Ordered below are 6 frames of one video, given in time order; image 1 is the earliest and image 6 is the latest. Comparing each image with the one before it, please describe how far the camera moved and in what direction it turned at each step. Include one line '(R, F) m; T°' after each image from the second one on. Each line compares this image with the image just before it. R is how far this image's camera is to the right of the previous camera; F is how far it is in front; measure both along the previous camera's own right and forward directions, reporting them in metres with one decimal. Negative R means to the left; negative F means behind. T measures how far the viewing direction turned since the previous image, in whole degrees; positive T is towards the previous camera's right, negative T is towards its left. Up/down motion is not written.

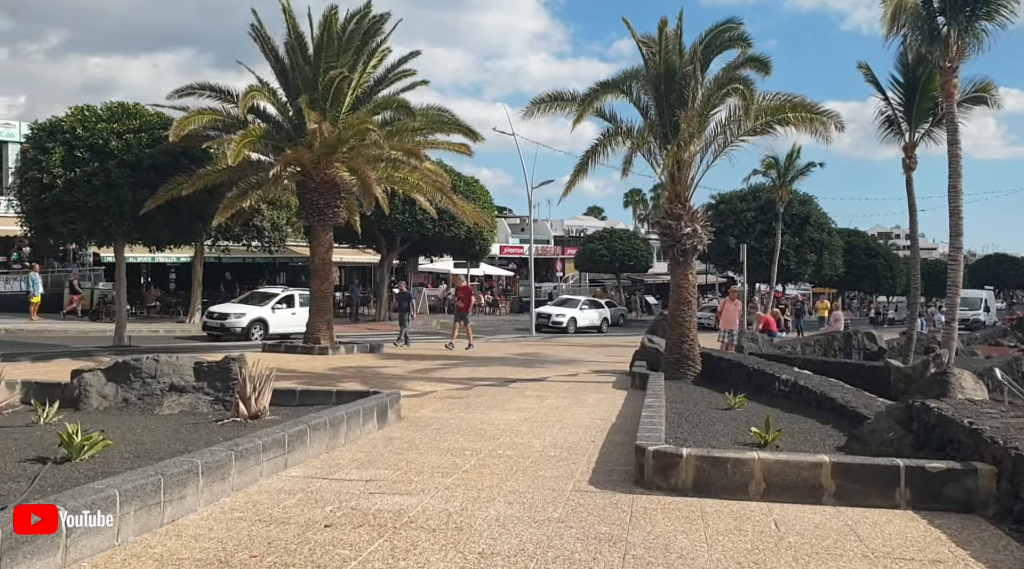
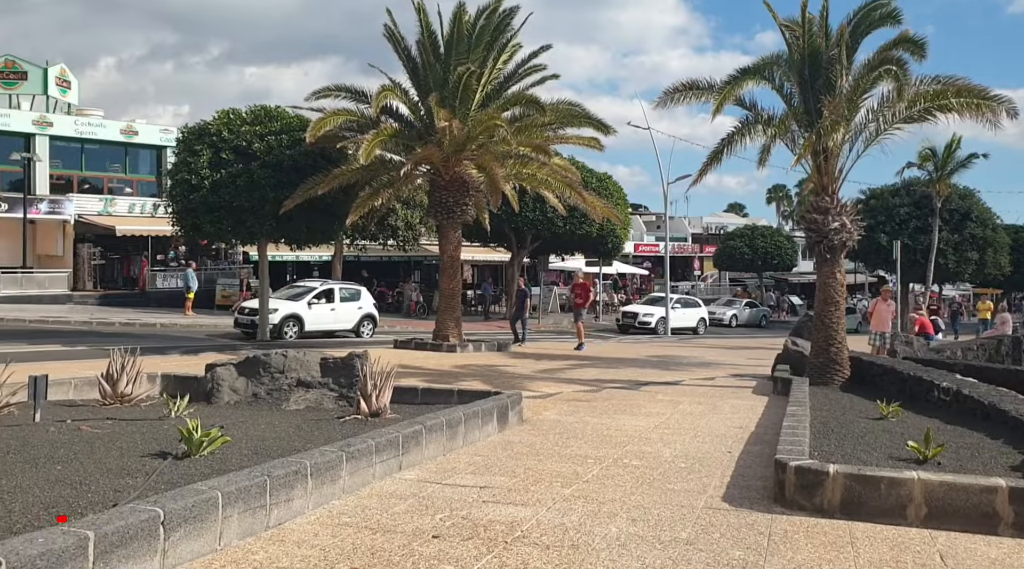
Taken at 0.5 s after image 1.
(+0.1, +0.4) m; -8°
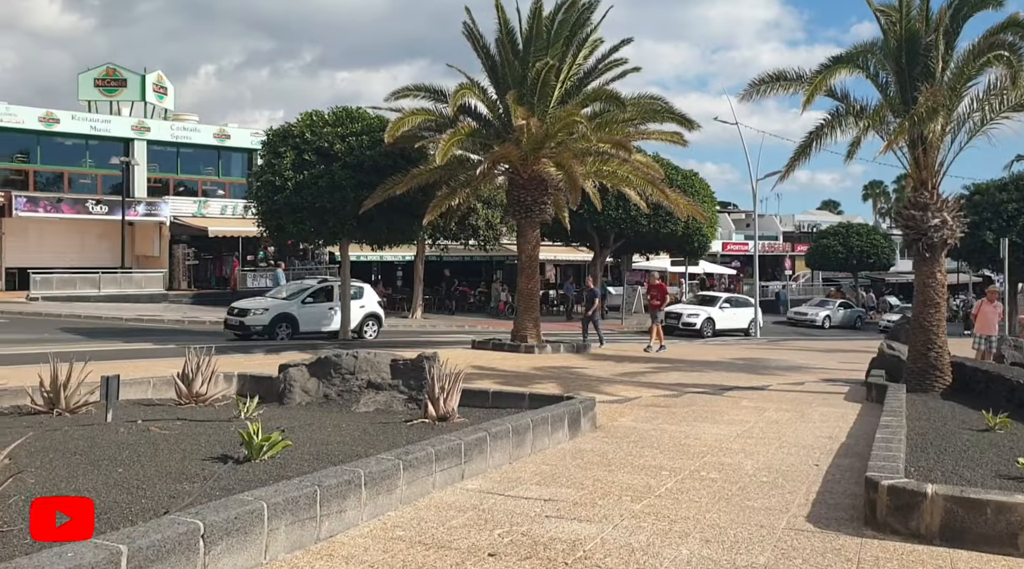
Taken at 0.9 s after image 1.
(+0.1, +0.3) m; -5°
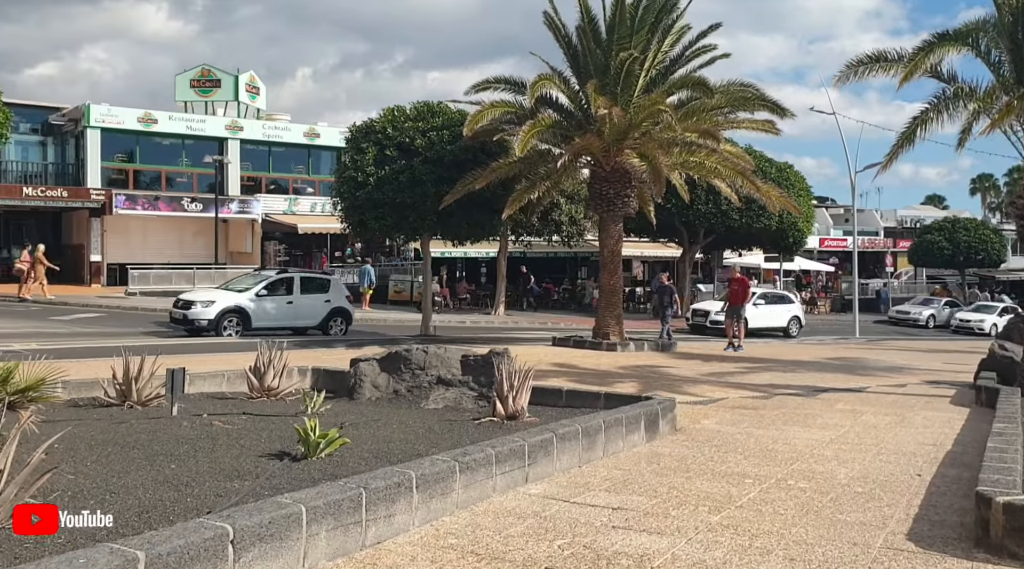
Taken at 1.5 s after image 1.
(+0.1, +0.4) m; -5°
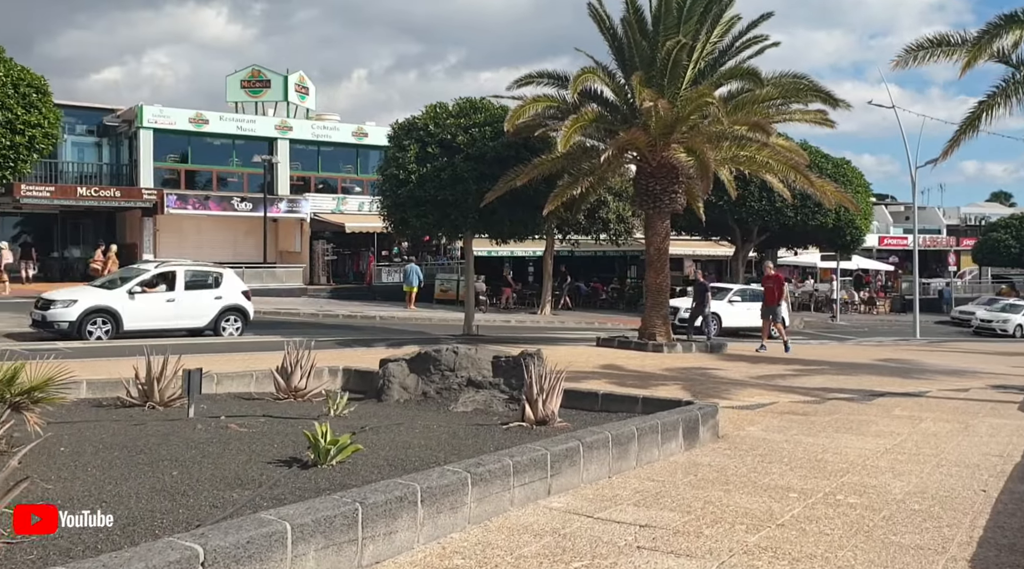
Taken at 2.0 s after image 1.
(+0.2, +0.4) m; -3°
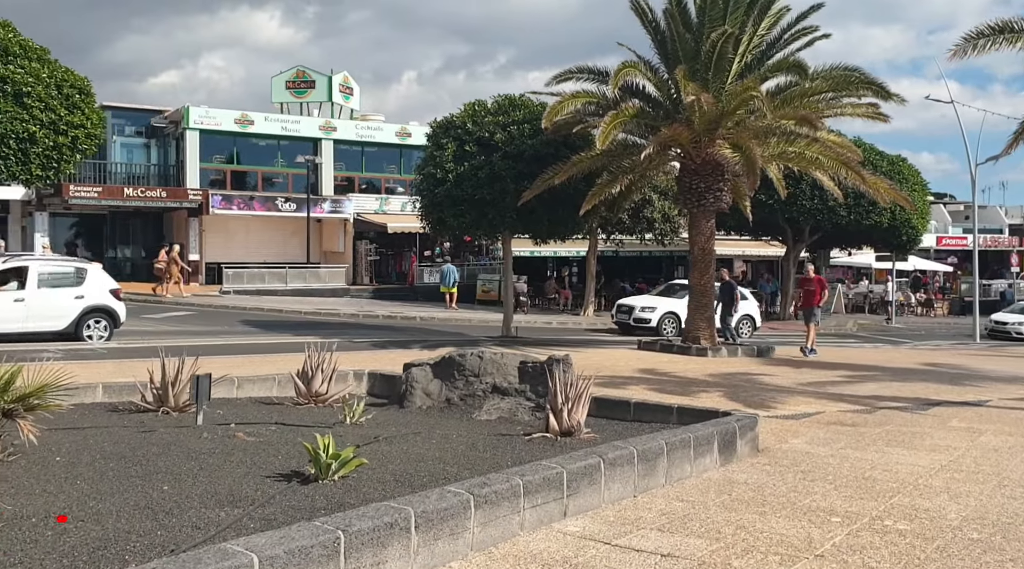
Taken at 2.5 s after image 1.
(+0.2, +0.4) m; -3°
